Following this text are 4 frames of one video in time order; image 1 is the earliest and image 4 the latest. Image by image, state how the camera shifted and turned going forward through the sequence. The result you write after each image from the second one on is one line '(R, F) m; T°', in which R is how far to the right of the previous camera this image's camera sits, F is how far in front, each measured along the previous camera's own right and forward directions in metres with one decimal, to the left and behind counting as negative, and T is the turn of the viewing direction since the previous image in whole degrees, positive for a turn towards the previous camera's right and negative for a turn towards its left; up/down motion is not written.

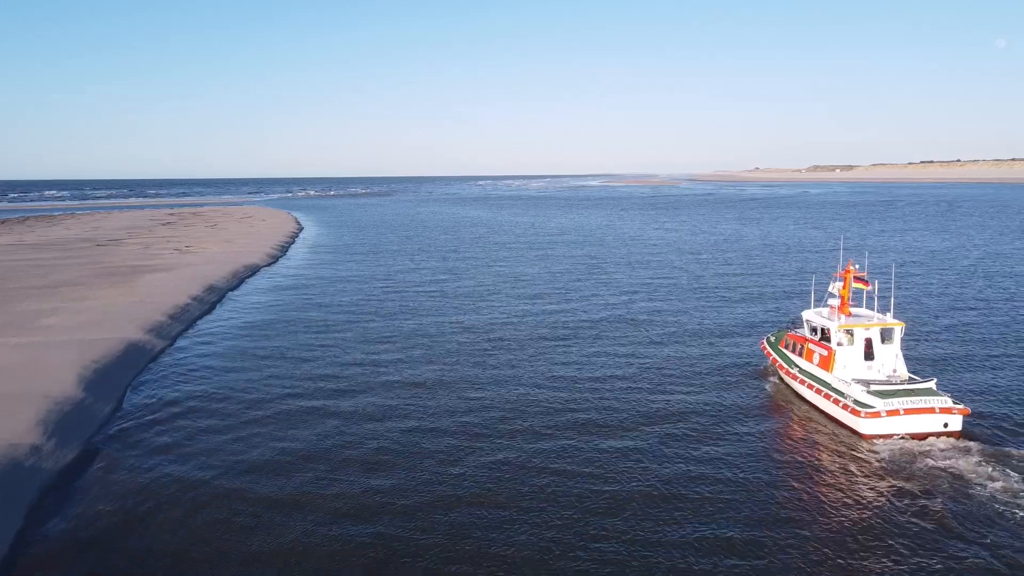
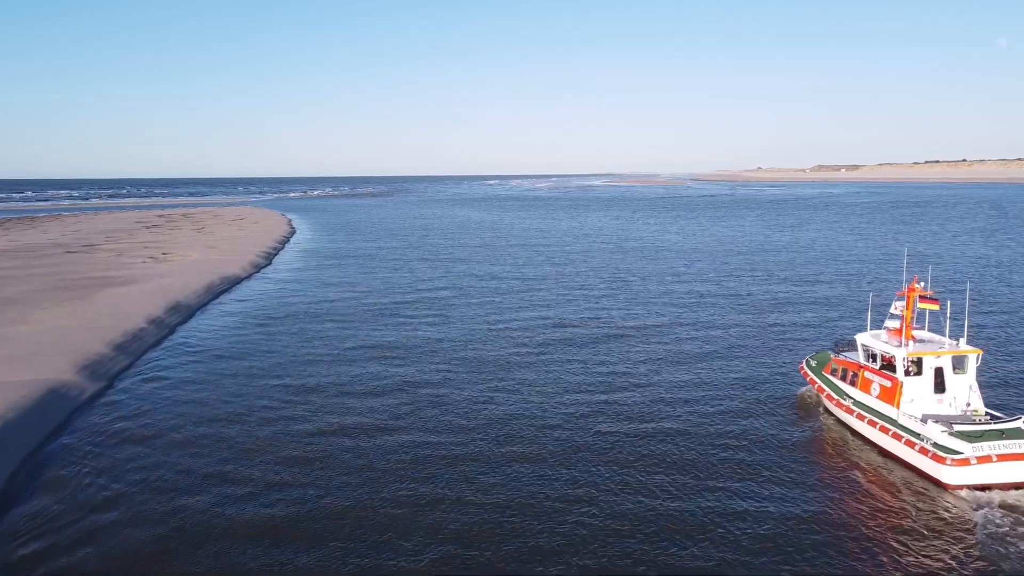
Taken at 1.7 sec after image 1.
(-0.4, +3.5) m; 0°
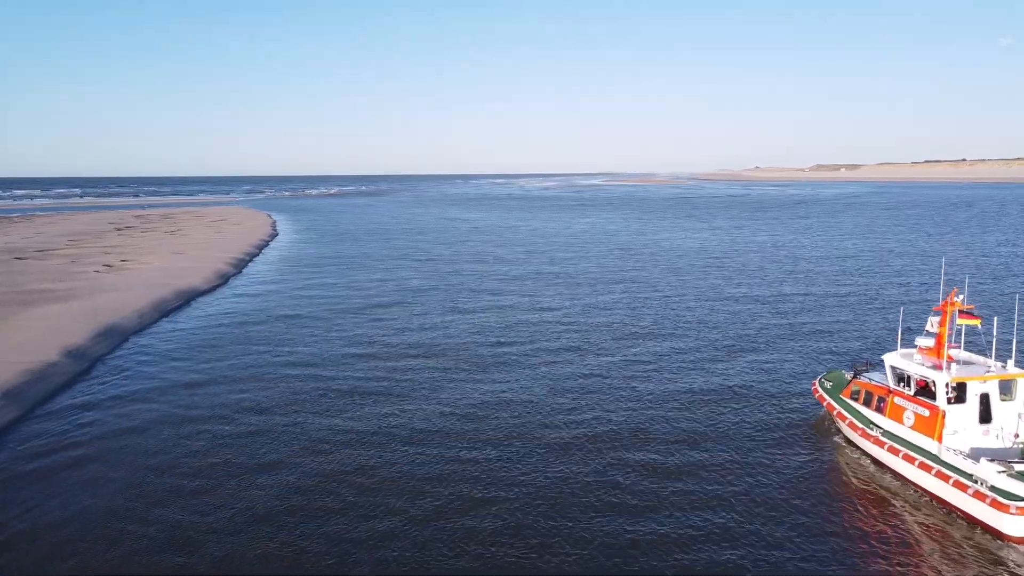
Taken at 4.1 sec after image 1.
(+0.4, +2.8) m; 0°
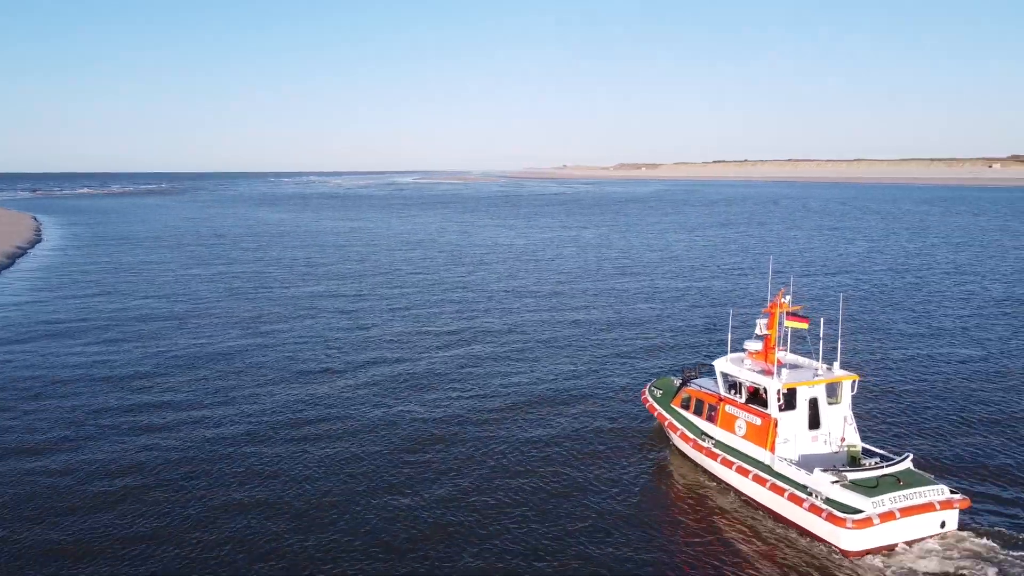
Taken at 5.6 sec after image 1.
(+1.3, +3.4) m; +14°
